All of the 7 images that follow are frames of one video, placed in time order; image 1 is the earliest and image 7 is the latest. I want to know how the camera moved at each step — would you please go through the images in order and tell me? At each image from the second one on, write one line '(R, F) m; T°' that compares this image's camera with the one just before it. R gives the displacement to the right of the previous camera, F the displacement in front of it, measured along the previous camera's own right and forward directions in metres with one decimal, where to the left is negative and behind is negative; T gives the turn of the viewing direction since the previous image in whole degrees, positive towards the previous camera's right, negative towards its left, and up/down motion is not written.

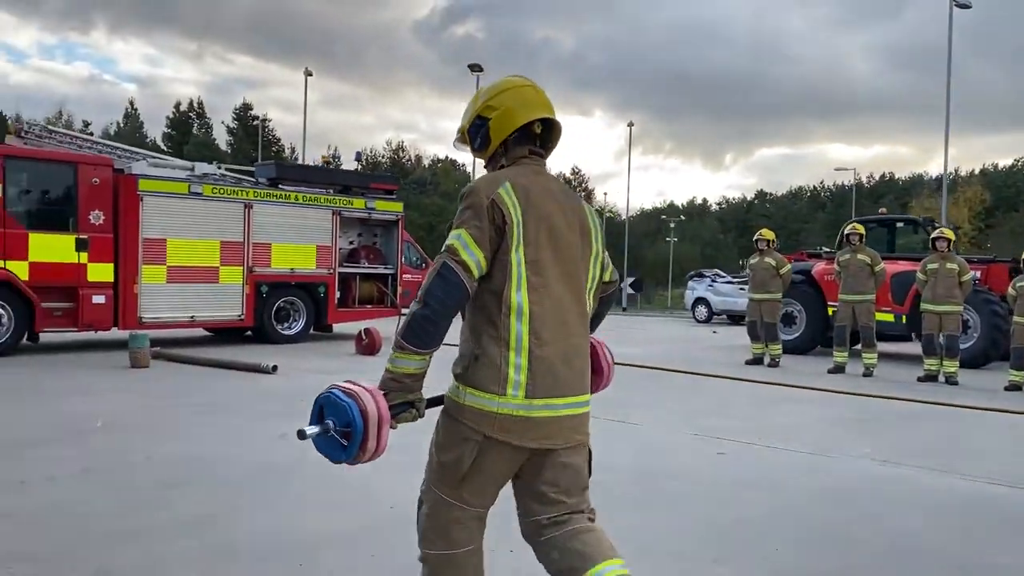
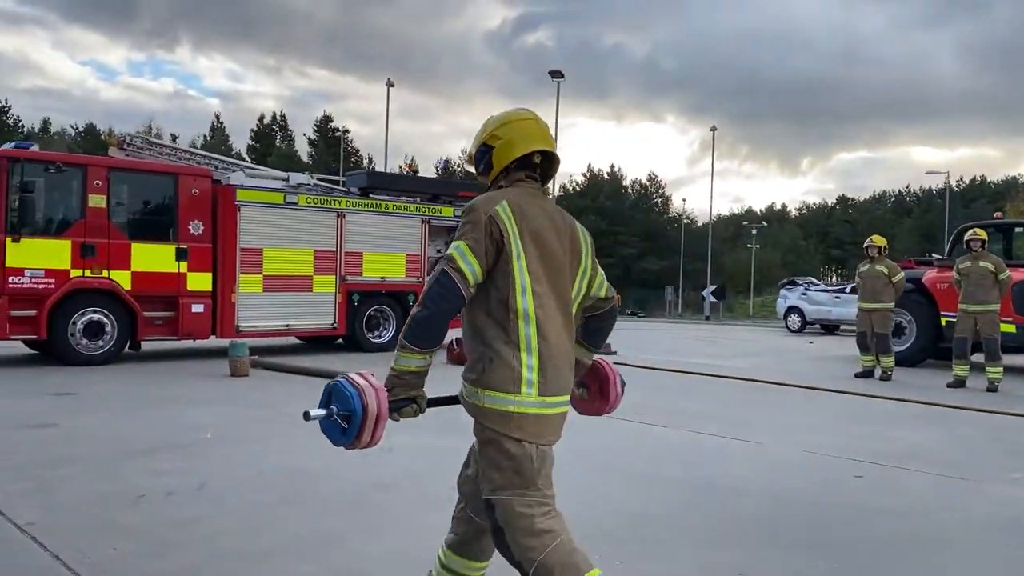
(-0.3, +0.3) m; -5°
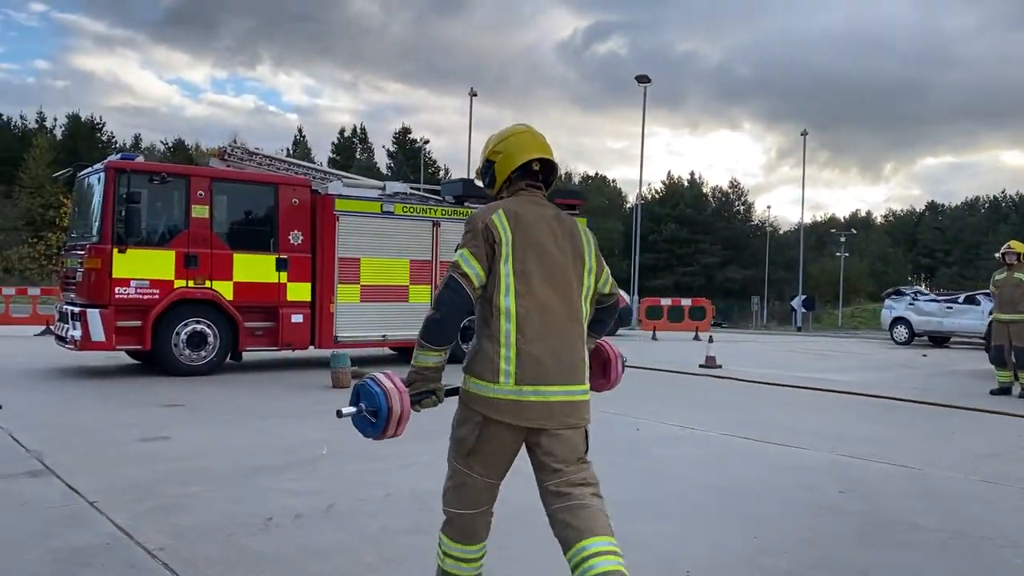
(-0.4, +0.4) m; -5°
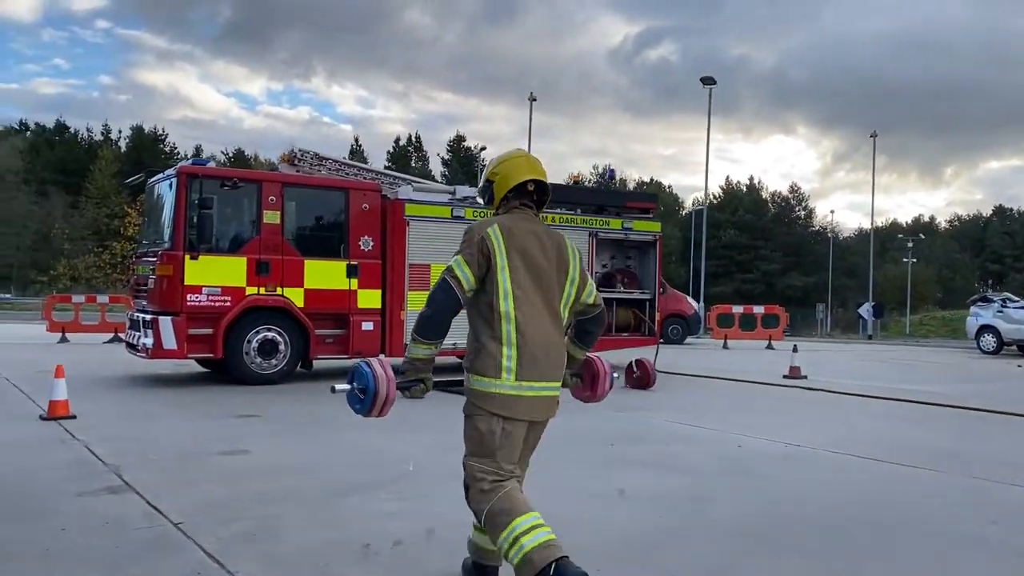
(-0.3, +0.4) m; -3°
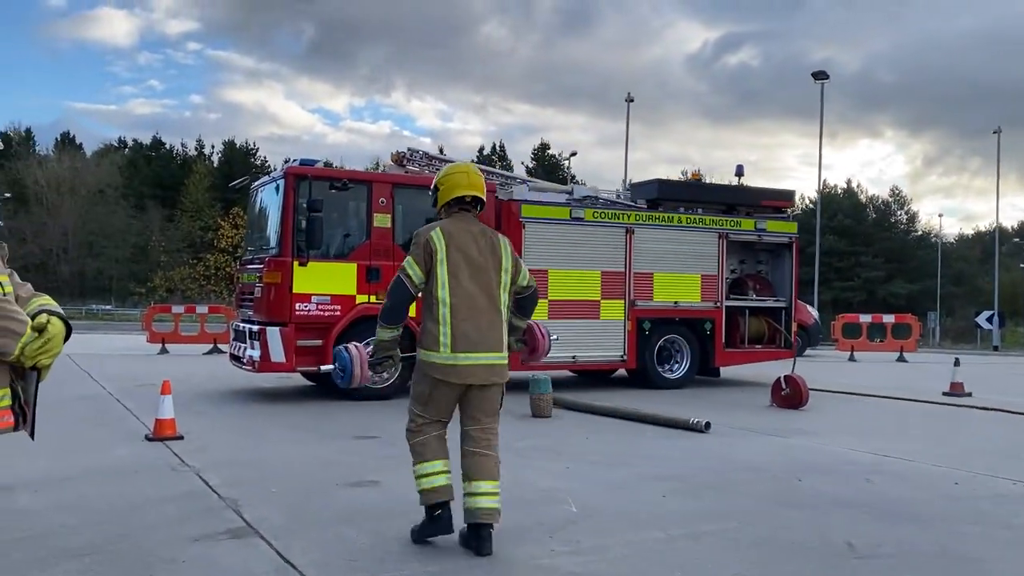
(-0.6, +1.0) m; -5°
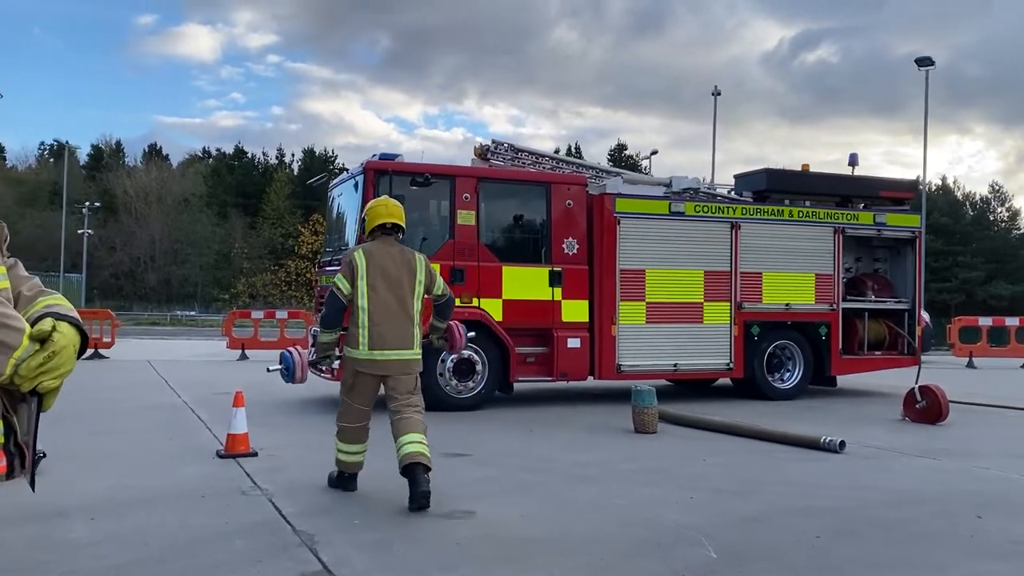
(-0.2, +0.9) m; -5°
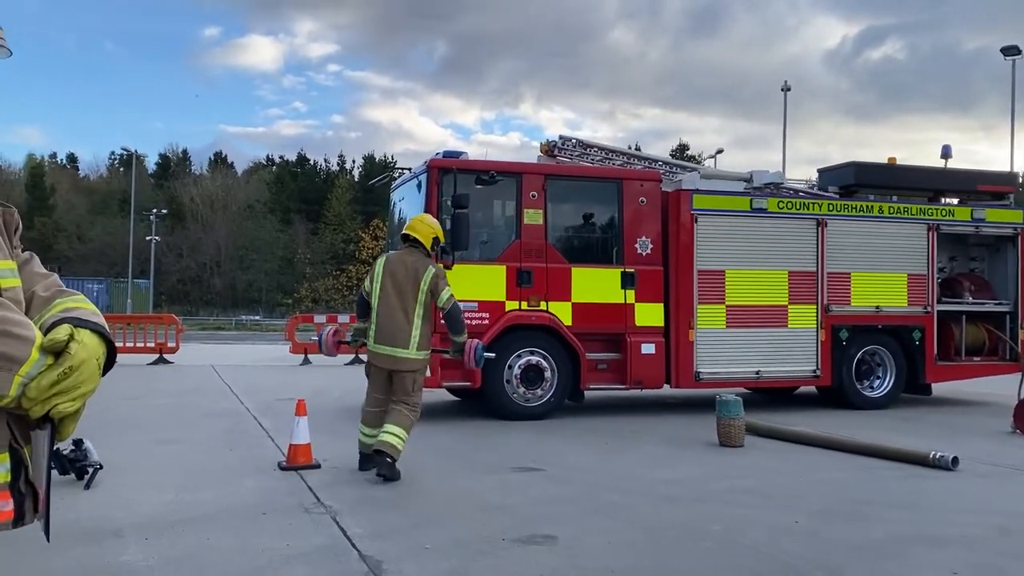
(-0.1, +0.5) m; -4°
